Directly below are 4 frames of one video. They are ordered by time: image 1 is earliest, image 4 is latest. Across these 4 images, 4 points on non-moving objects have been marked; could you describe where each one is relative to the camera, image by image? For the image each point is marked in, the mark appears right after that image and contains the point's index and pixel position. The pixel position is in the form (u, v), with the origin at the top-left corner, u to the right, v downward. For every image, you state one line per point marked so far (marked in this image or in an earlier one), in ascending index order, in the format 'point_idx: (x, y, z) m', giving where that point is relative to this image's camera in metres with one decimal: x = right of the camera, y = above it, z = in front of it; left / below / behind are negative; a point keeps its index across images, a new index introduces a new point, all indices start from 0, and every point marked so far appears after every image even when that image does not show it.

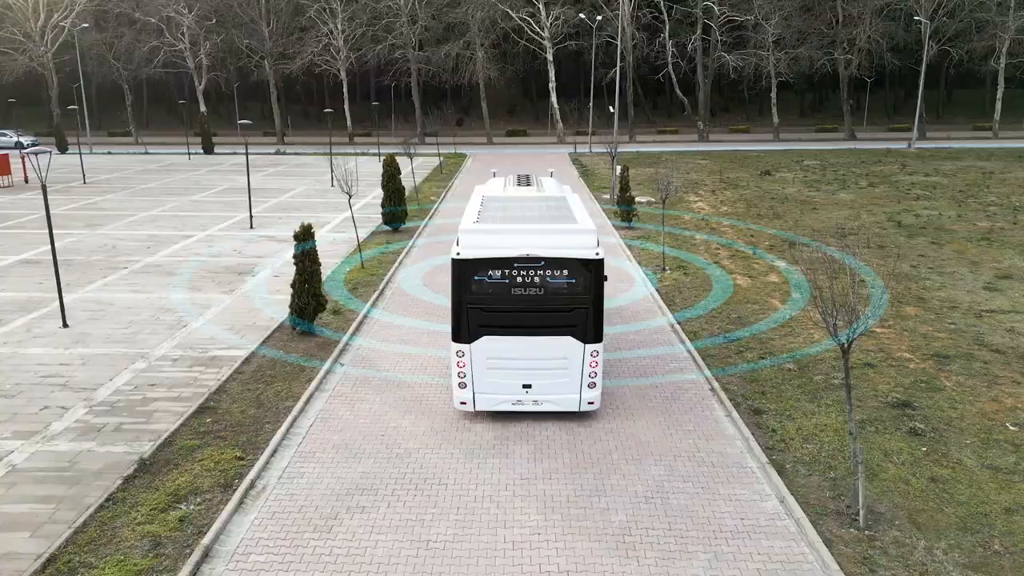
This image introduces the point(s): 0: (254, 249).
0: (-11.7, +1.7, +18.3) m
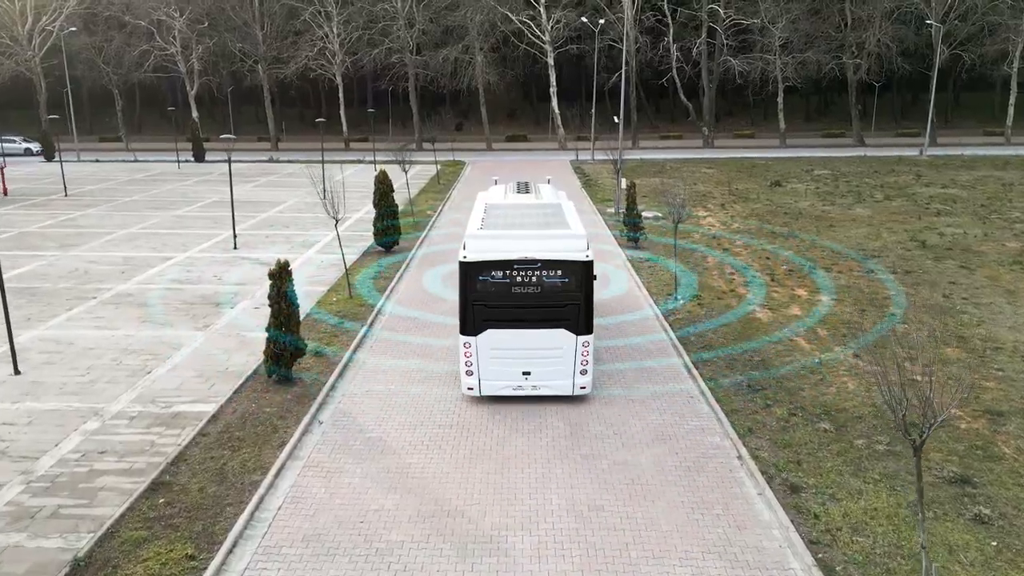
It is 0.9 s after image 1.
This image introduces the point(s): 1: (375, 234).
0: (-11.7, +0.6, +17.0) m
1: (-6.7, +2.7, +19.7) m
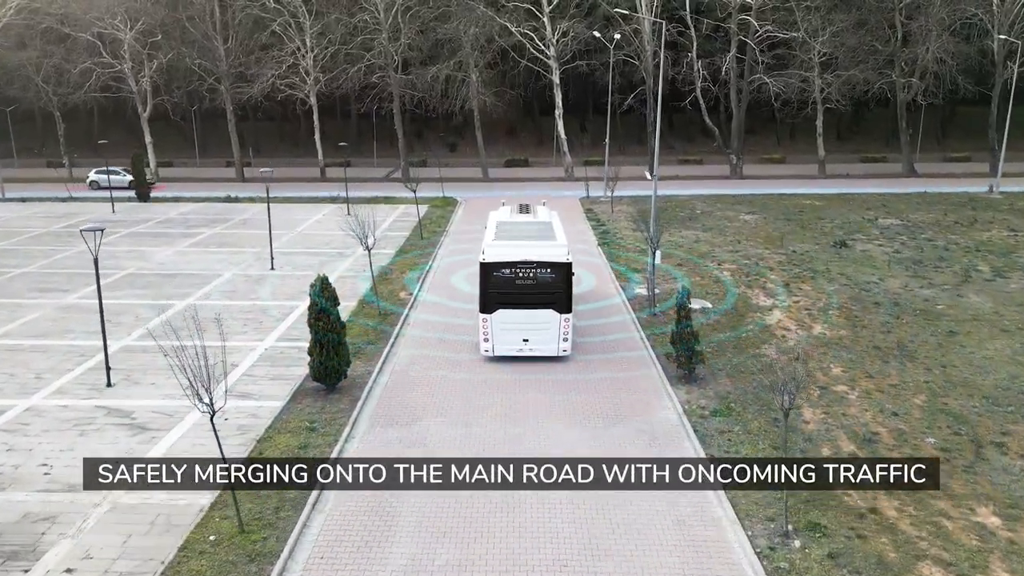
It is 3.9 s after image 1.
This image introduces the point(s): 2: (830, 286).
0: (-11.7, -4.6, +10.9) m
1: (-6.7, -2.5, +13.6) m
2: (+15.7, +0.1, +20.0) m
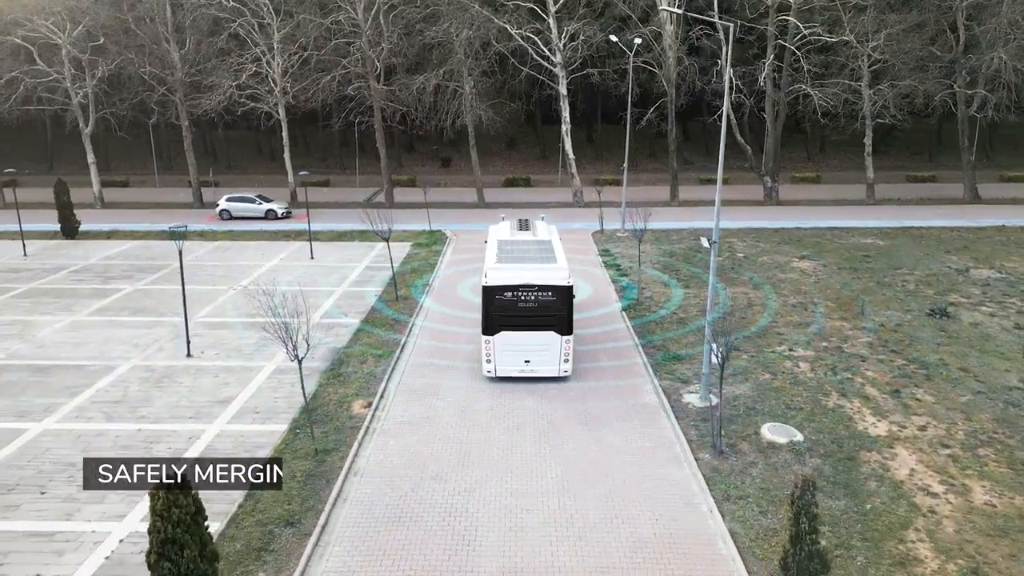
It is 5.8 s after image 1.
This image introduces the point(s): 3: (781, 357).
0: (-11.7, -8.4, +5.2) m
1: (-6.7, -6.3, +7.9) m
2: (+15.6, -3.7, +14.3) m
3: (+10.7, -2.9, +15.9) m
